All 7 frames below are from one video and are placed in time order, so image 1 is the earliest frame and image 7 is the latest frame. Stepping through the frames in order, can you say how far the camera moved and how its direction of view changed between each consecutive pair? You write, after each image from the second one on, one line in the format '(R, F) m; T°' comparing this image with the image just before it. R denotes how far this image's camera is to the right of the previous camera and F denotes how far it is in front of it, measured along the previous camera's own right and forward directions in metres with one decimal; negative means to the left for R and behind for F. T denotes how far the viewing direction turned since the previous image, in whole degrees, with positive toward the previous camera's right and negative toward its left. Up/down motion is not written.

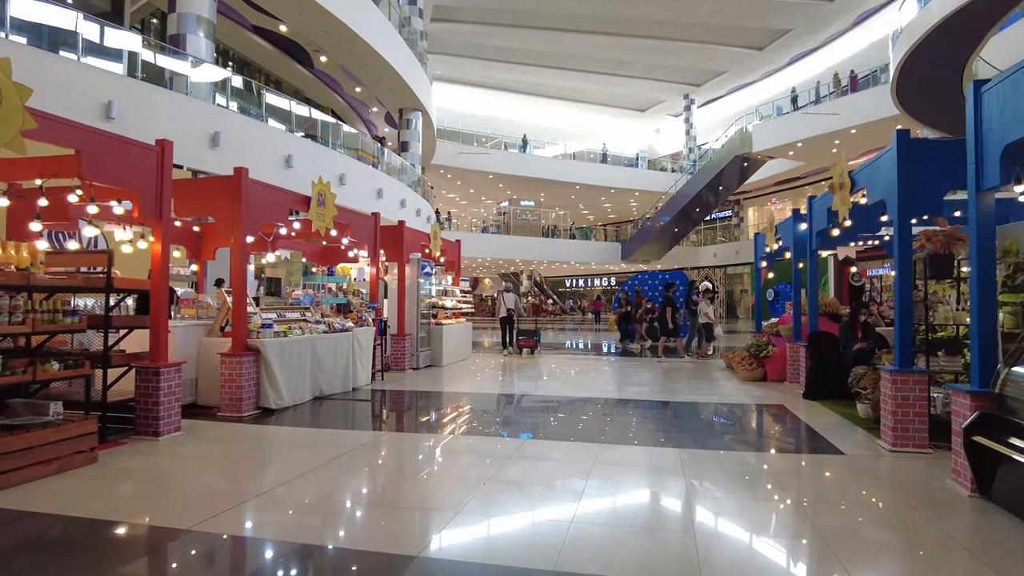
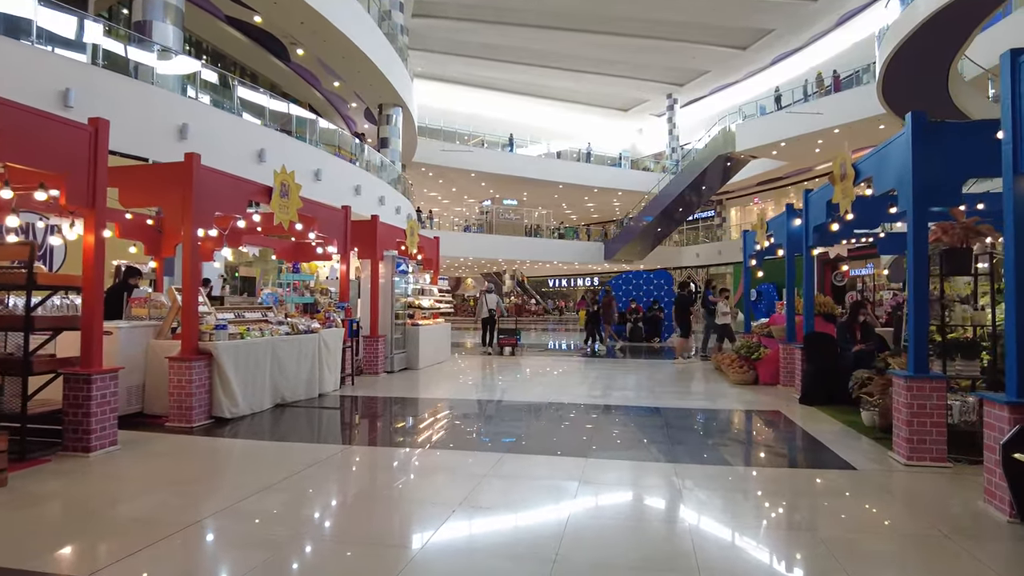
(0.0, +0.3) m; +2°
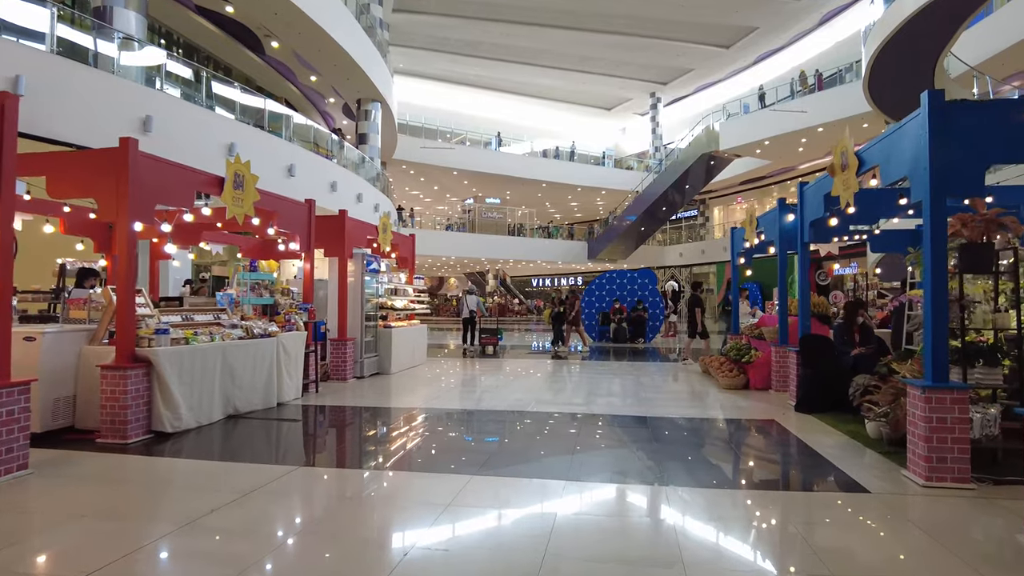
(0.0, +0.3) m; +1°
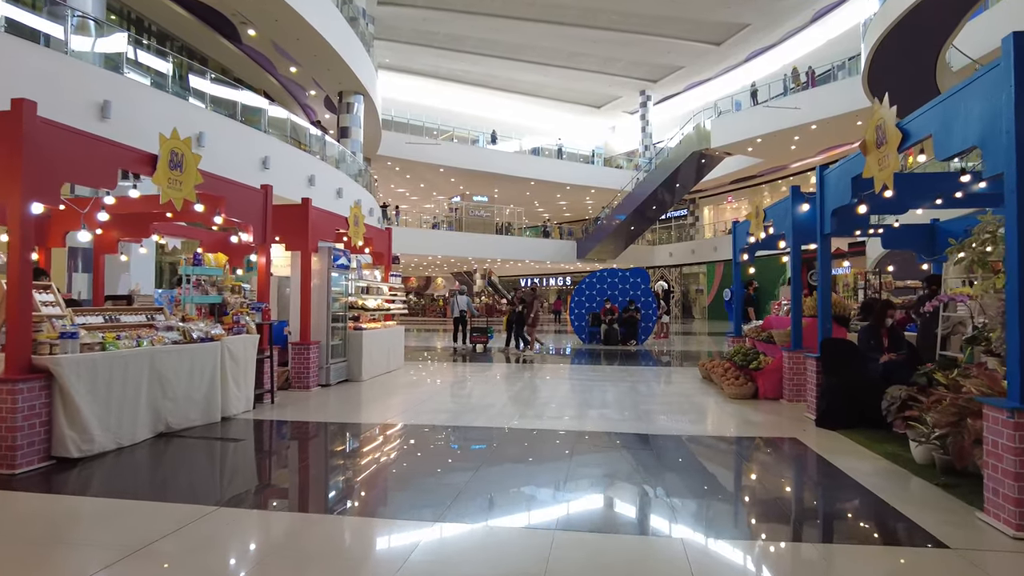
(0.0, +0.5) m; +1°
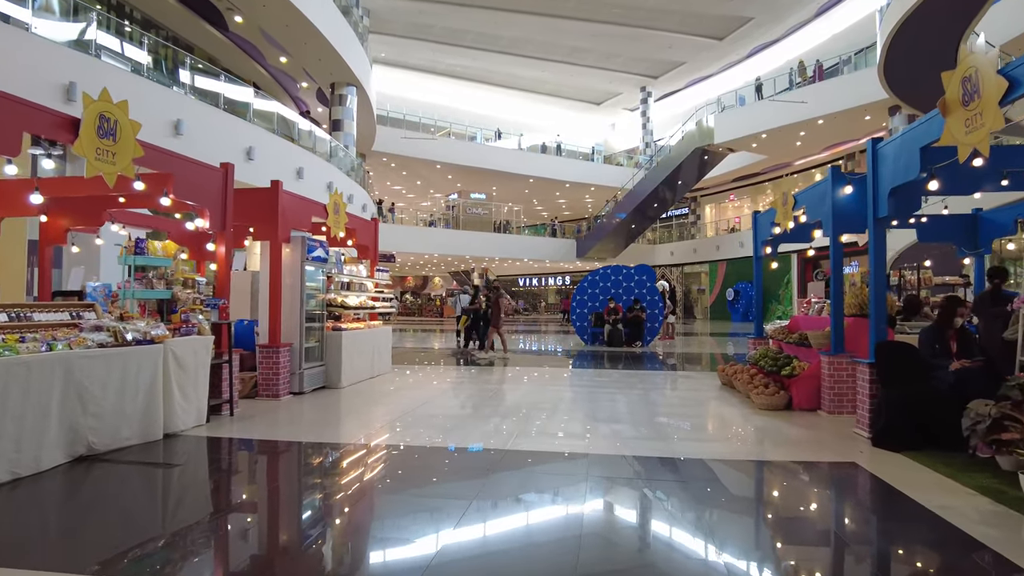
(0.0, +0.5) m; 0°
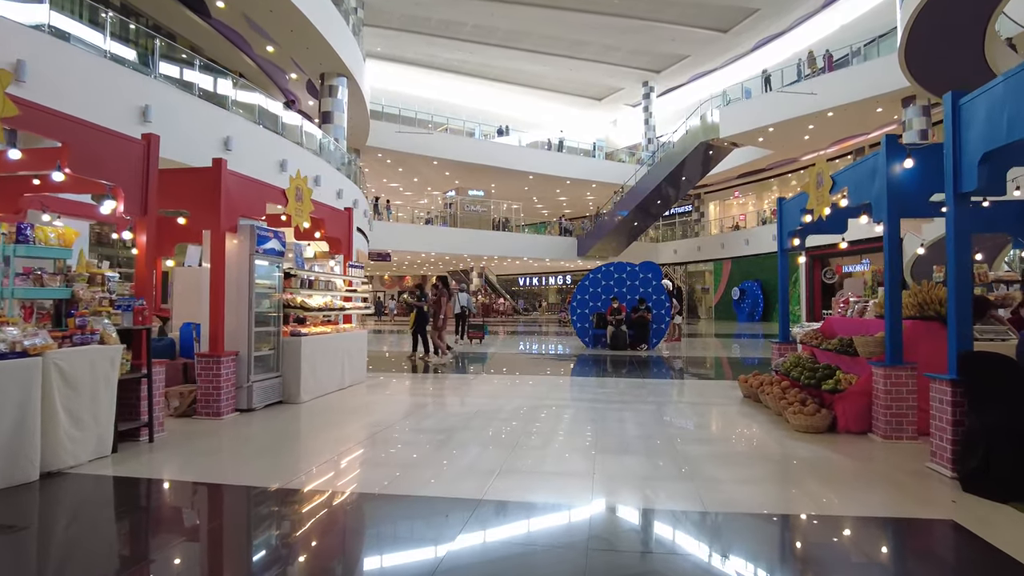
(+0.1, +0.6) m; 0°
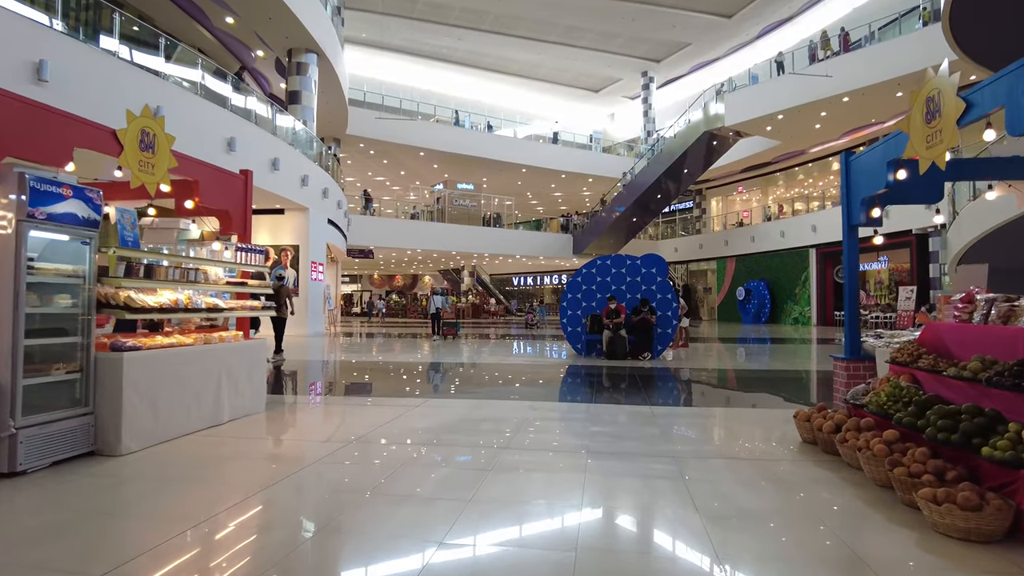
(+0.2, +1.3) m; 0°
